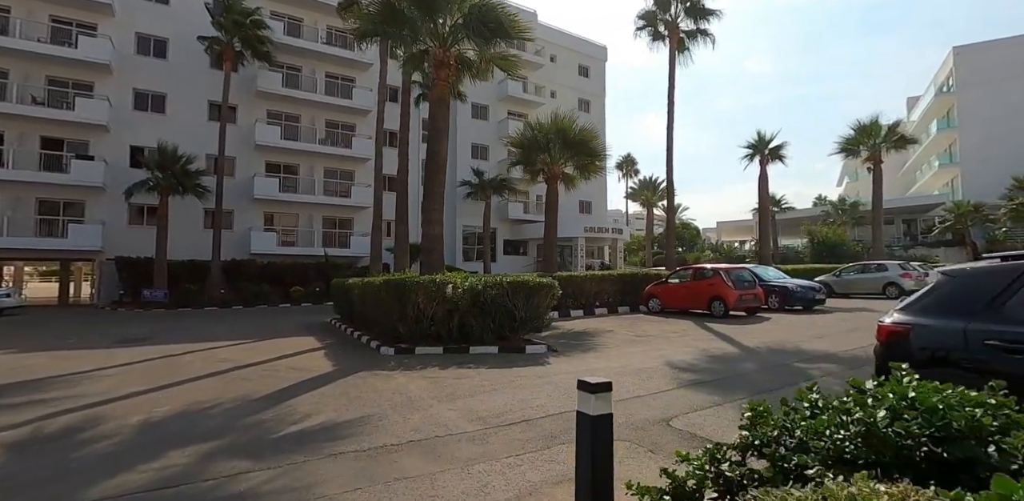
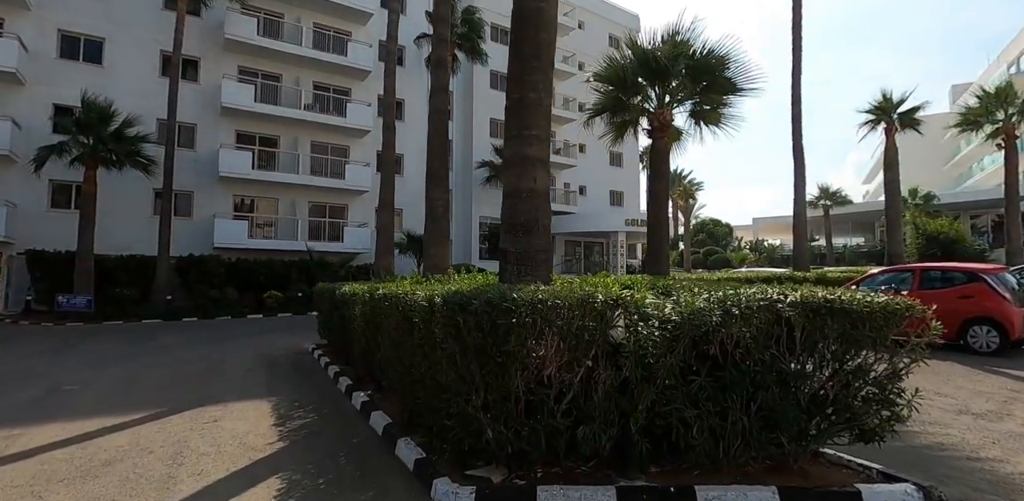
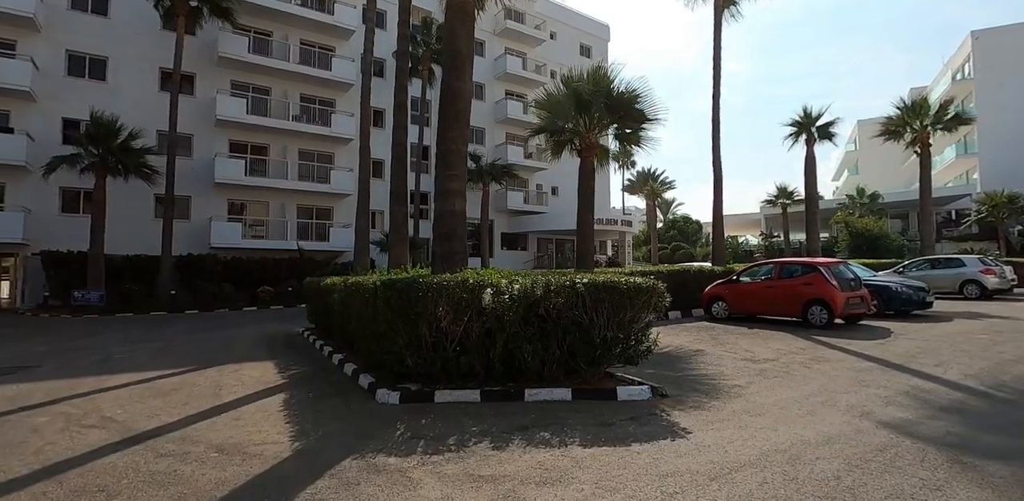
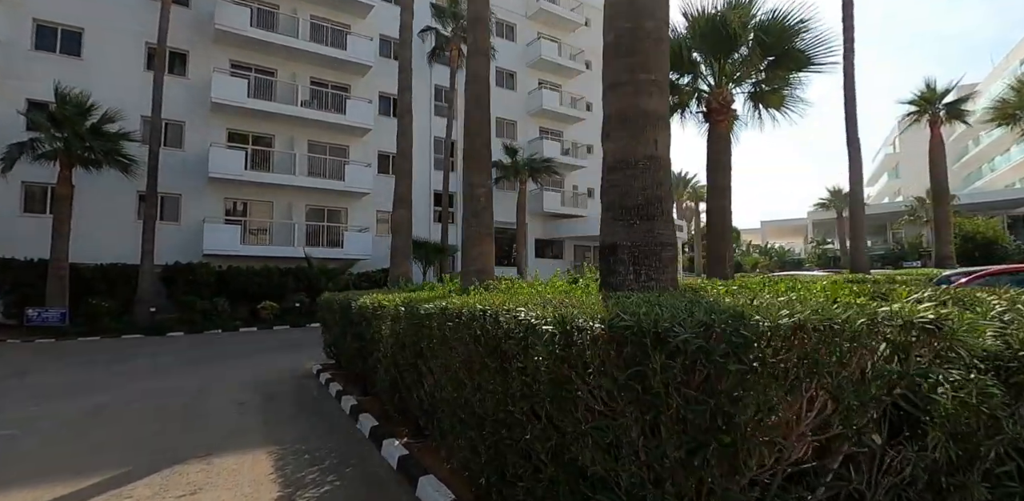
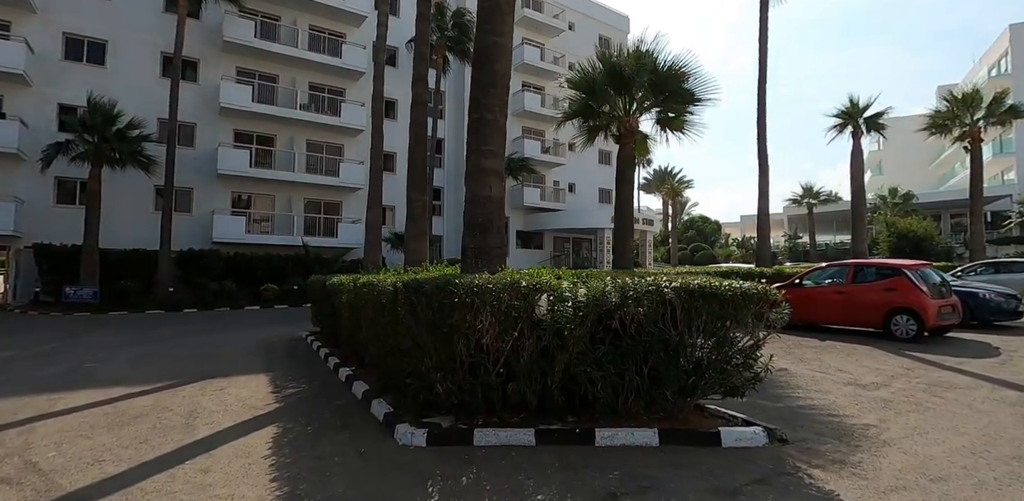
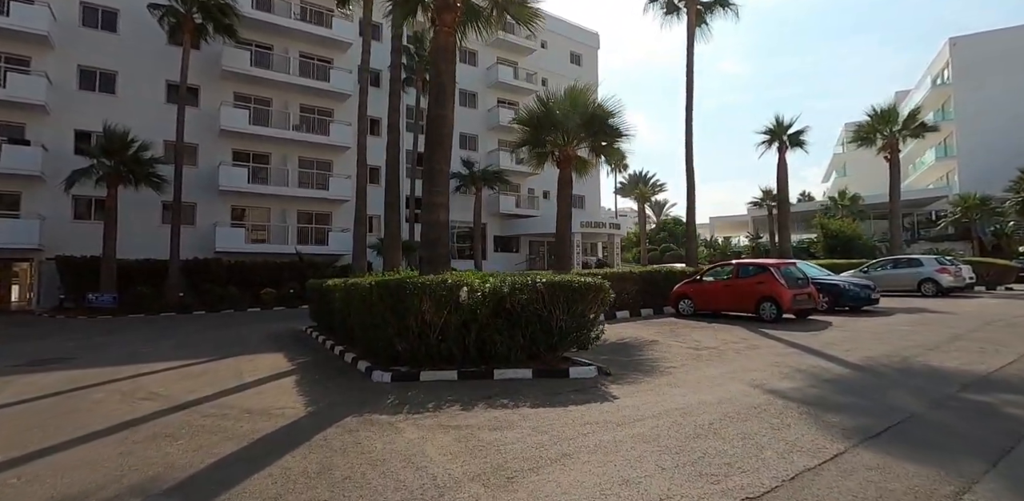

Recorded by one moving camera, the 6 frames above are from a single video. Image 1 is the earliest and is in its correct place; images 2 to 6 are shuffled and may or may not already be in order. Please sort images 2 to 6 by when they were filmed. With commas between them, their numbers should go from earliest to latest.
6, 3, 5, 2, 4
